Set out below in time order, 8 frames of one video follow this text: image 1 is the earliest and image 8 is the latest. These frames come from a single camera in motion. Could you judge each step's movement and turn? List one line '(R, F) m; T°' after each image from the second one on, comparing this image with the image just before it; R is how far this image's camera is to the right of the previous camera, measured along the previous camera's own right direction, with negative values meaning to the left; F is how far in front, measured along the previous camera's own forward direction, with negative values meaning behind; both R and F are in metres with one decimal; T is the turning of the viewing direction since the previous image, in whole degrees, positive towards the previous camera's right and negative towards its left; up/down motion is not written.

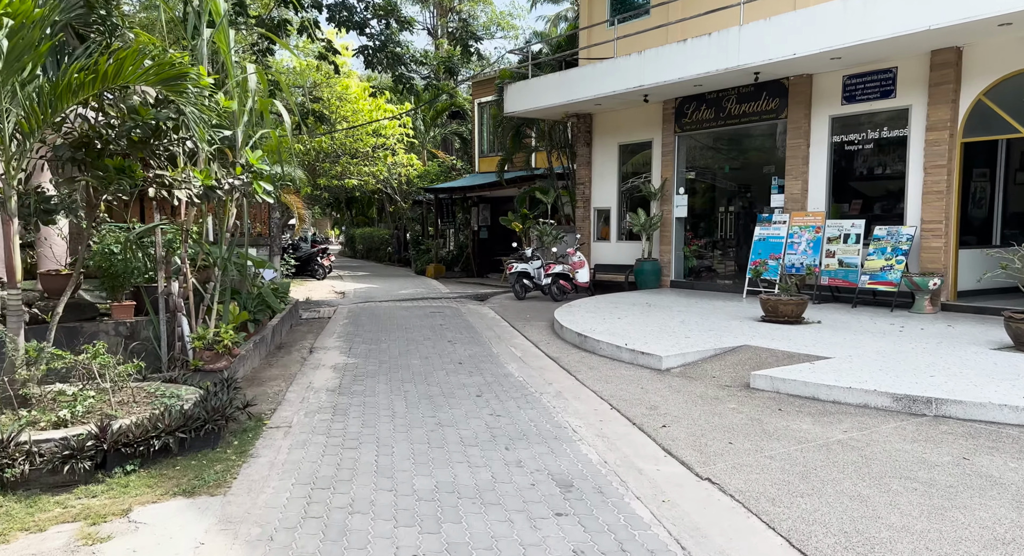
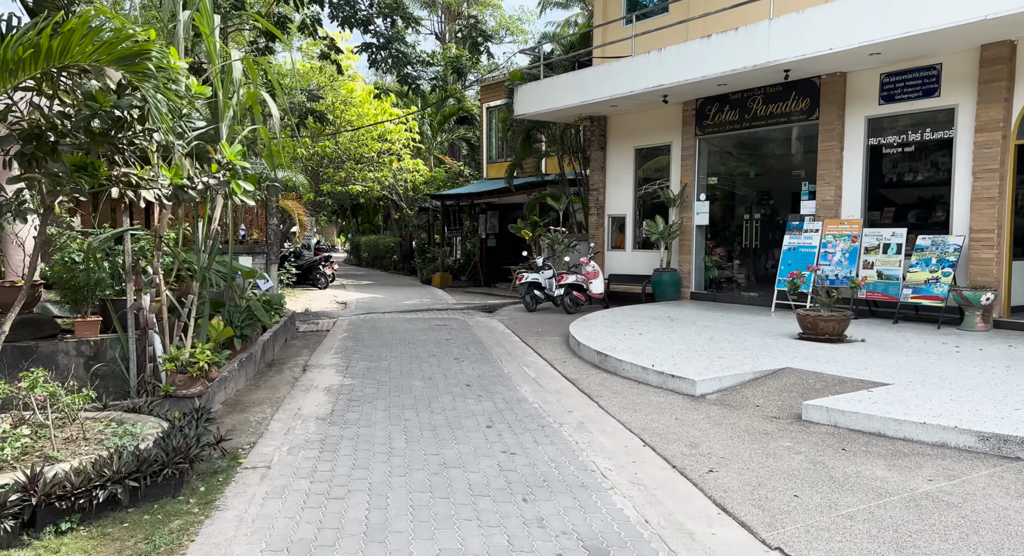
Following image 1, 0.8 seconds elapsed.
(-0.1, +0.7) m; -1°
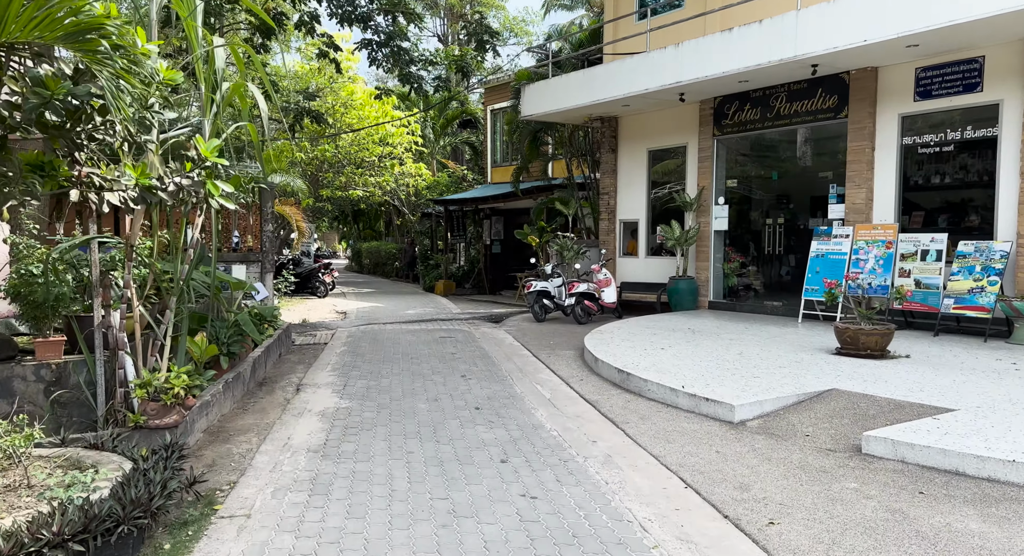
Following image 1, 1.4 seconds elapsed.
(-0.1, +0.6) m; 0°
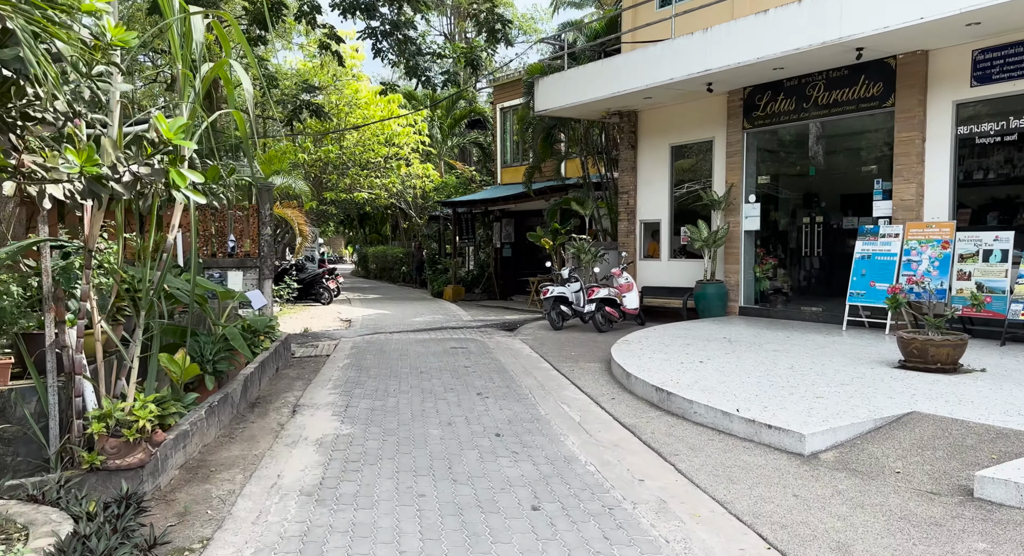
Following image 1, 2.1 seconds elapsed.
(-0.1, +0.8) m; -1°
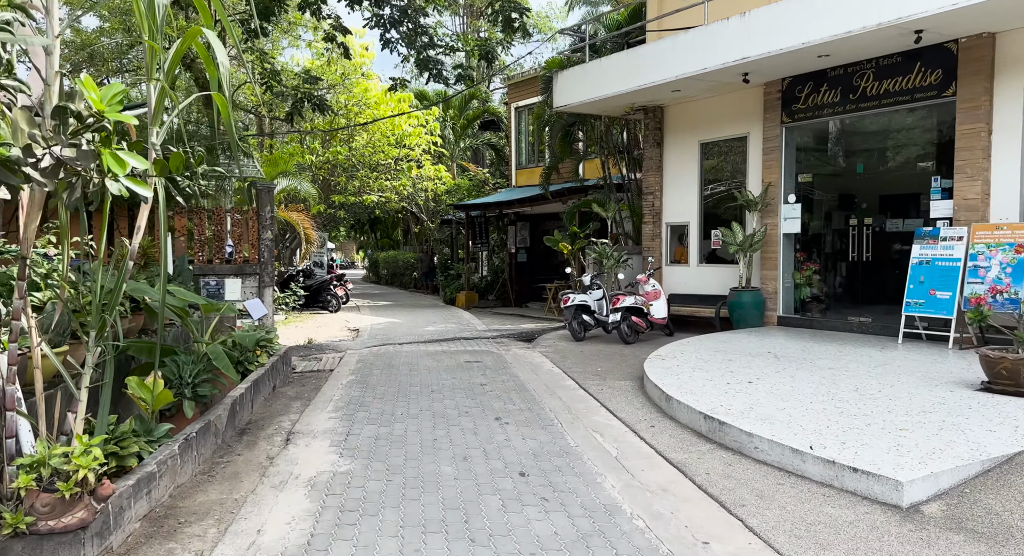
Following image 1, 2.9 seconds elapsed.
(-0.1, +0.8) m; -1°
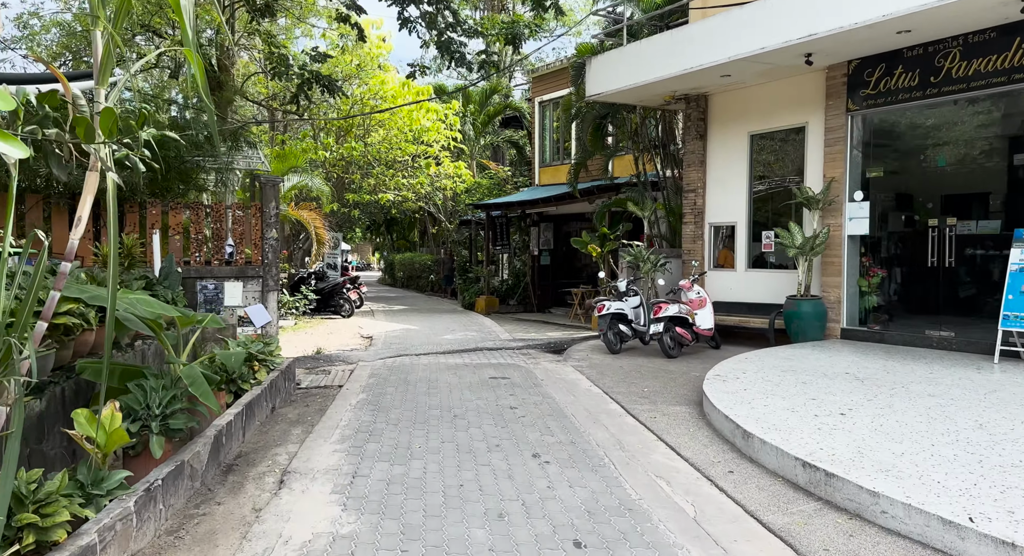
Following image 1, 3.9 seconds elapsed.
(-0.2, +1.0) m; -1°
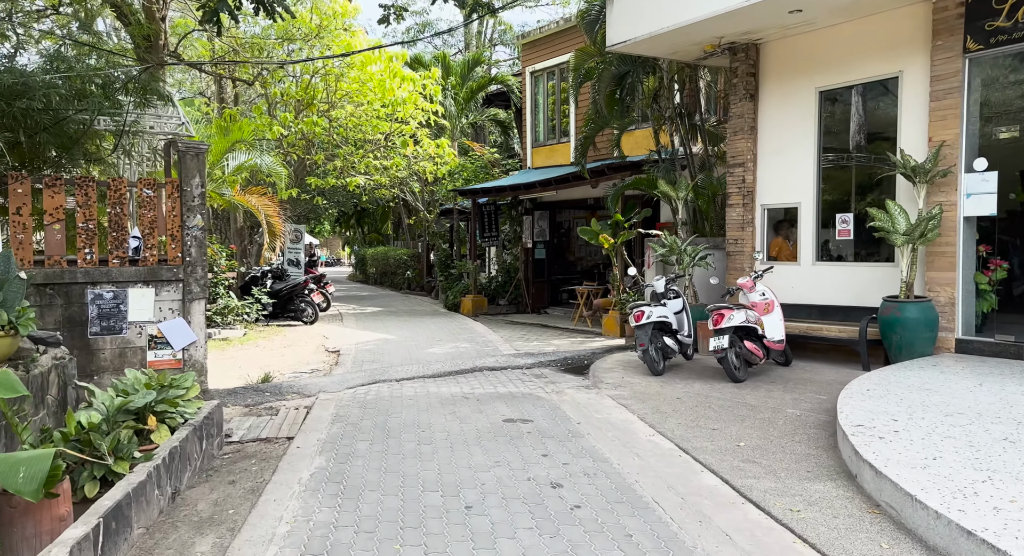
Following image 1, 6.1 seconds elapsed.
(-0.4, +2.2) m; +2°
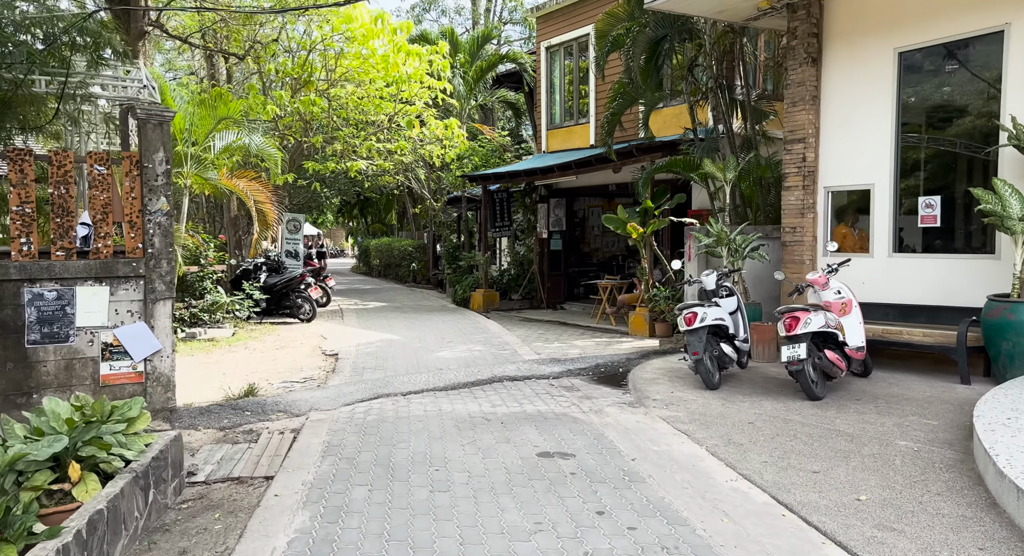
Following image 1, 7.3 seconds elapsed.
(-0.2, +1.1) m; 0°
